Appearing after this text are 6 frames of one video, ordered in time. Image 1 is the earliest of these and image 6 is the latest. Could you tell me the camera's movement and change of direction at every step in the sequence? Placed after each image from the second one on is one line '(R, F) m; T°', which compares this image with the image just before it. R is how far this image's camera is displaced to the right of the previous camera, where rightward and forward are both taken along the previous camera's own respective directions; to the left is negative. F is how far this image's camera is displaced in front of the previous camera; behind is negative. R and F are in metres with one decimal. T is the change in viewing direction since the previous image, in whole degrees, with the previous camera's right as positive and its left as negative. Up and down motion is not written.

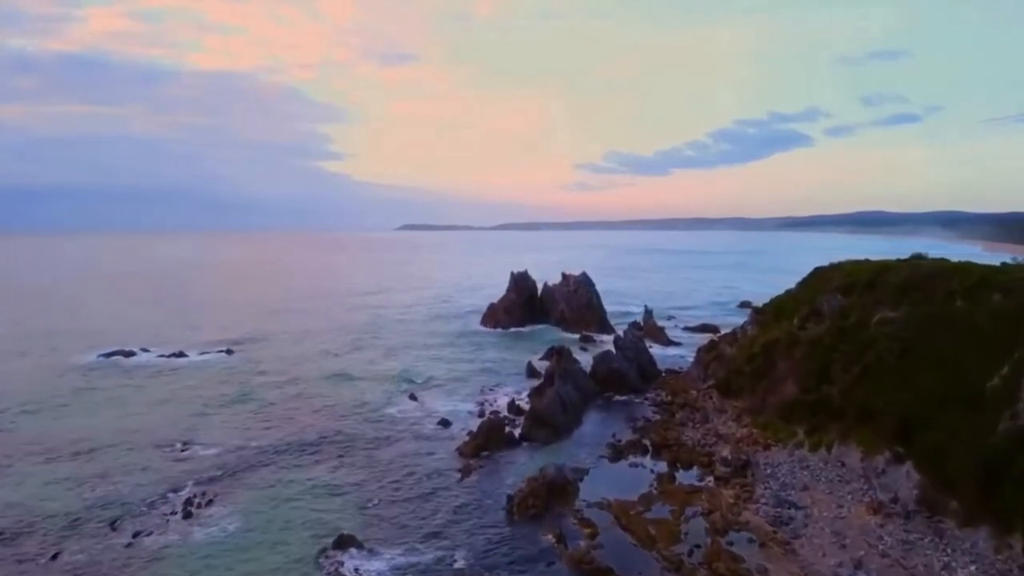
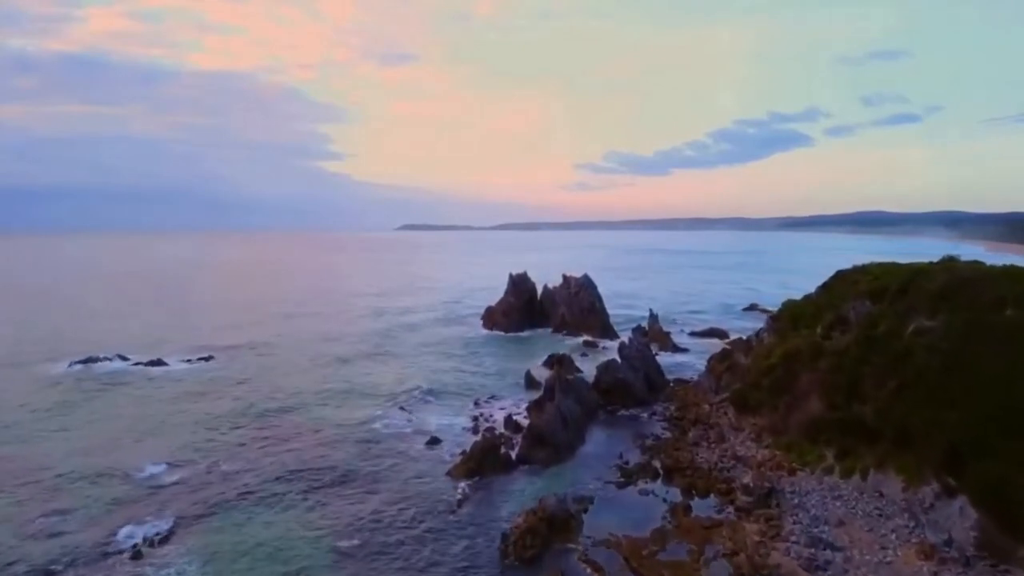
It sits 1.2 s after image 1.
(+0.2, +3.7) m; 0°
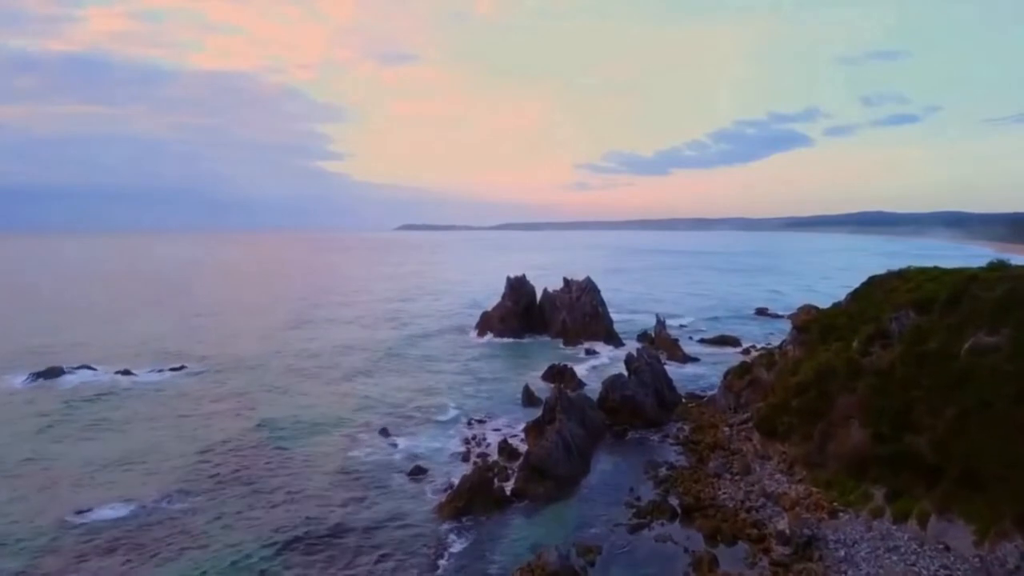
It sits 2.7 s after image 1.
(+0.2, +4.7) m; 0°
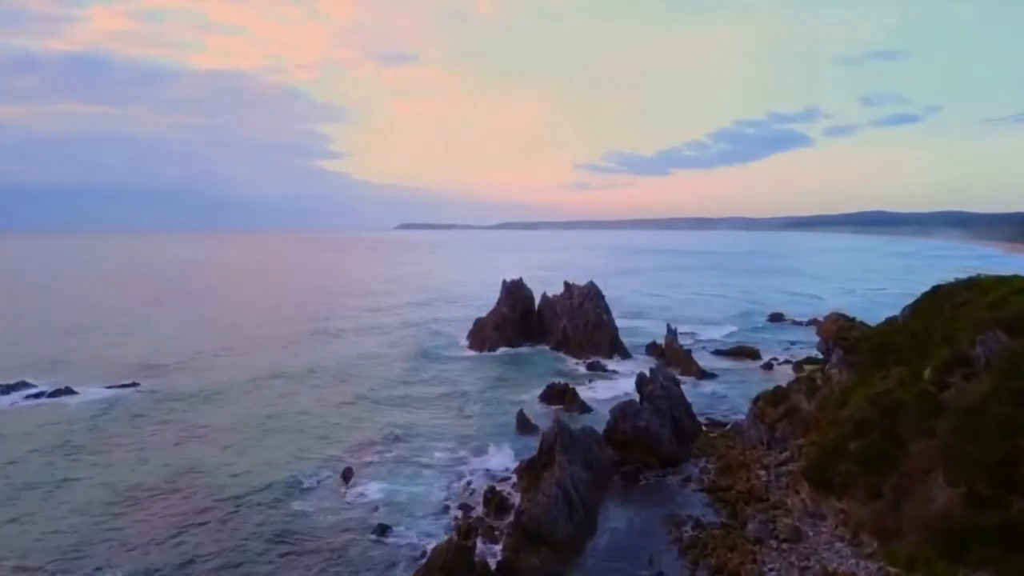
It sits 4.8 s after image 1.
(+0.5, +6.9) m; 0°
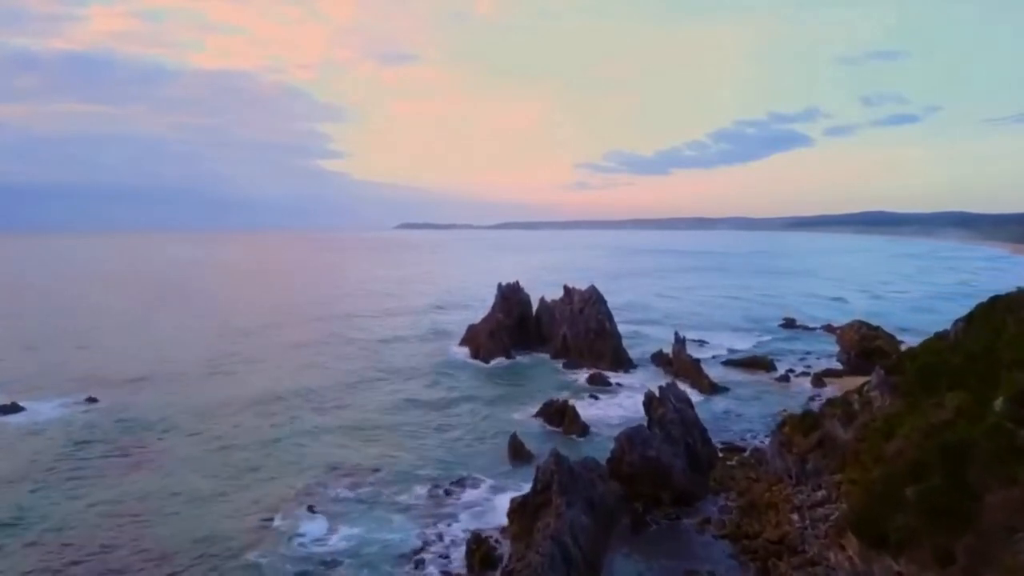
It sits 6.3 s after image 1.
(+0.4, +4.8) m; 0°
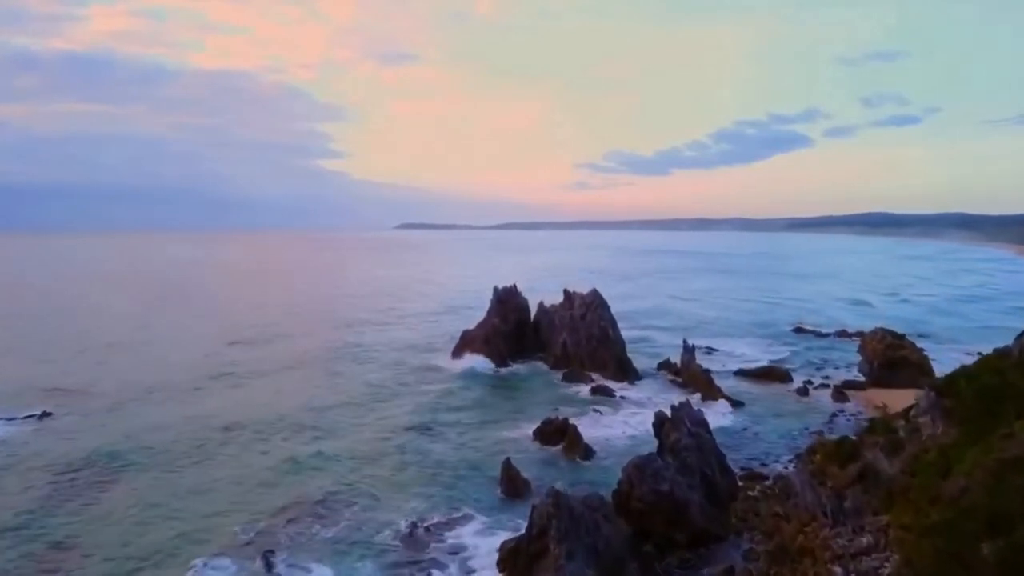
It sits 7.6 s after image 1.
(+0.3, +4.2) m; 0°
